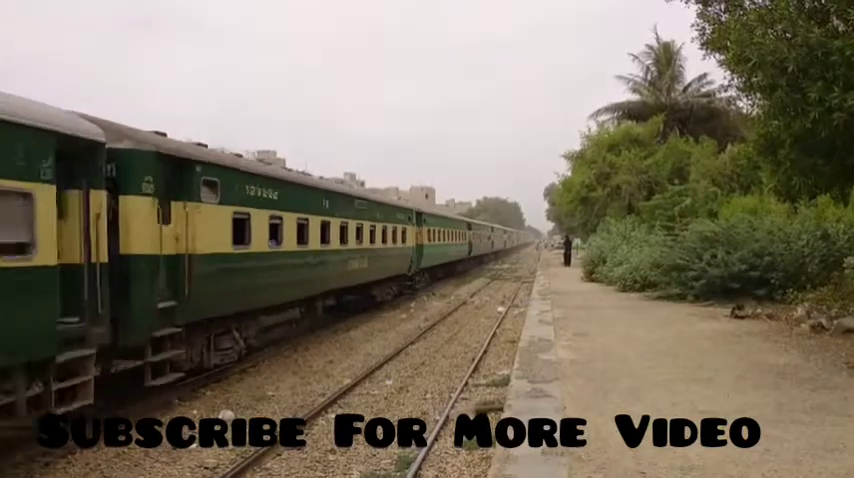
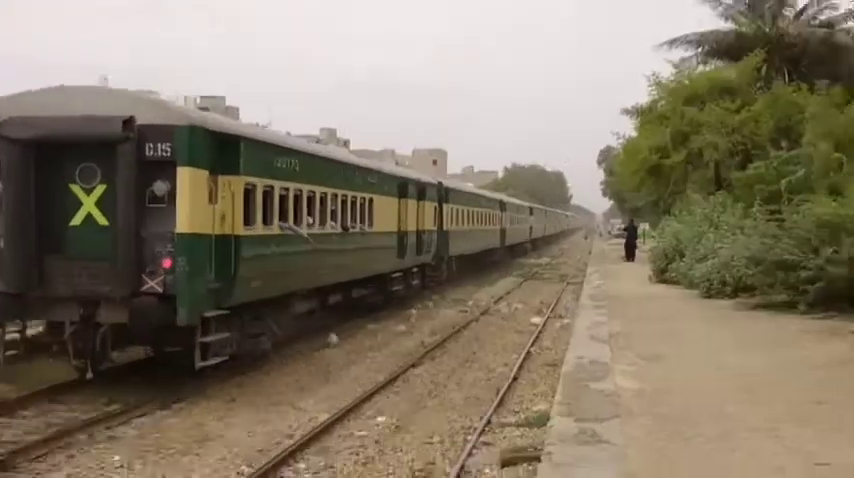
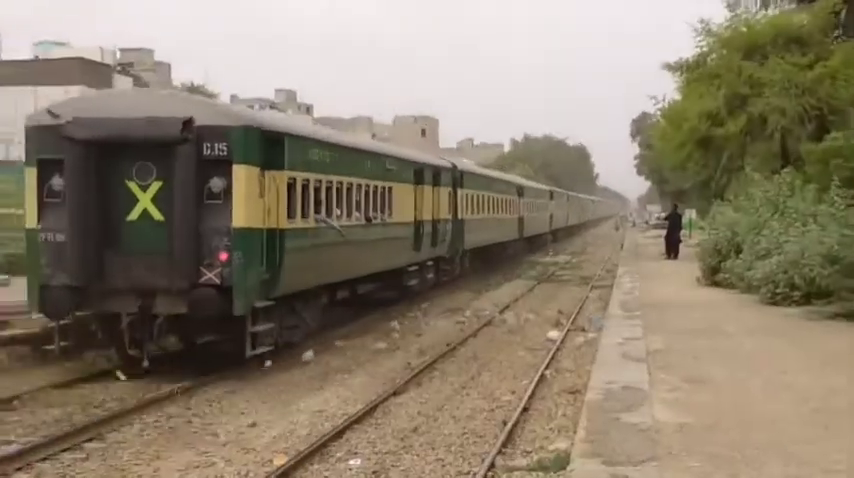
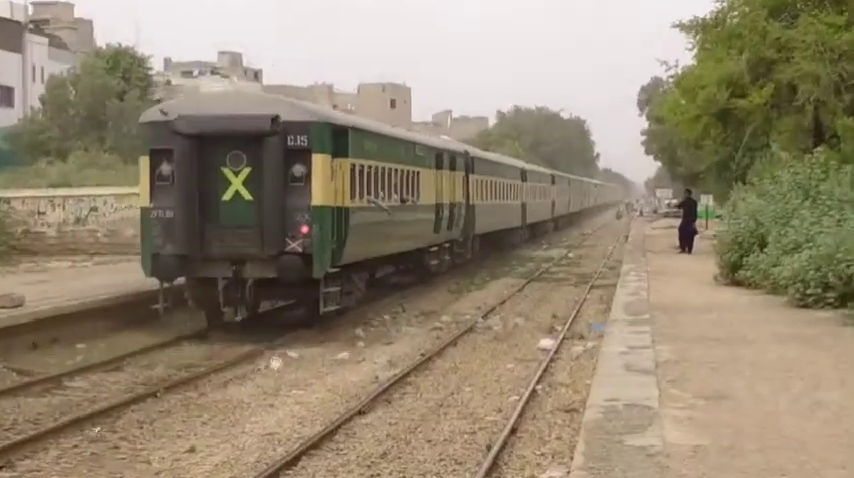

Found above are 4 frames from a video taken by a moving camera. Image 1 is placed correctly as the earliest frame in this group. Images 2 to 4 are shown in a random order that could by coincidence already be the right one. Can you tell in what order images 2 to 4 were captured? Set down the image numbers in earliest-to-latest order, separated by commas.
2, 3, 4
